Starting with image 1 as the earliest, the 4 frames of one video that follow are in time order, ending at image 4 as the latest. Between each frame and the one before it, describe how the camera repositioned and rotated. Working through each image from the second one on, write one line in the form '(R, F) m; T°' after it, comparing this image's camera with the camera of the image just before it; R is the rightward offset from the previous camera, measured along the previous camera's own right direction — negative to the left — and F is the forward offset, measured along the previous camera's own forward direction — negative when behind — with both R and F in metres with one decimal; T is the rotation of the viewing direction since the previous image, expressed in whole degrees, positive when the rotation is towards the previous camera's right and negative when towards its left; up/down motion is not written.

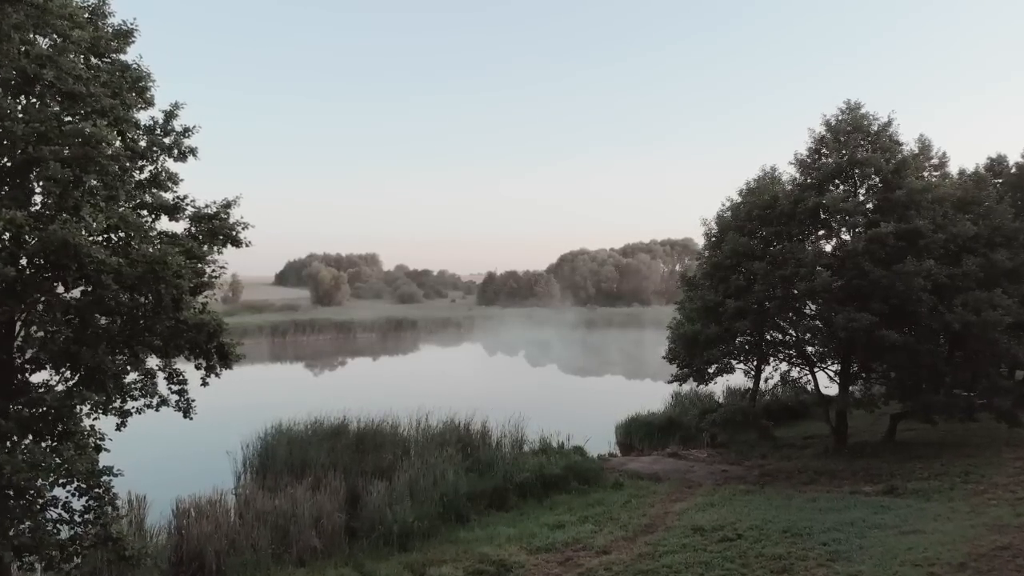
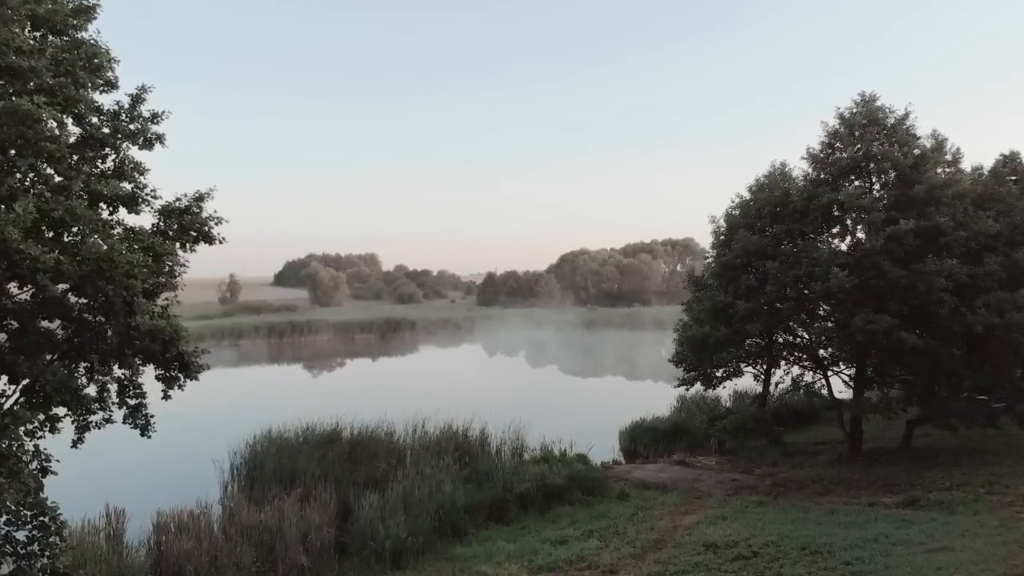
(0.0, +0.5) m; 0°
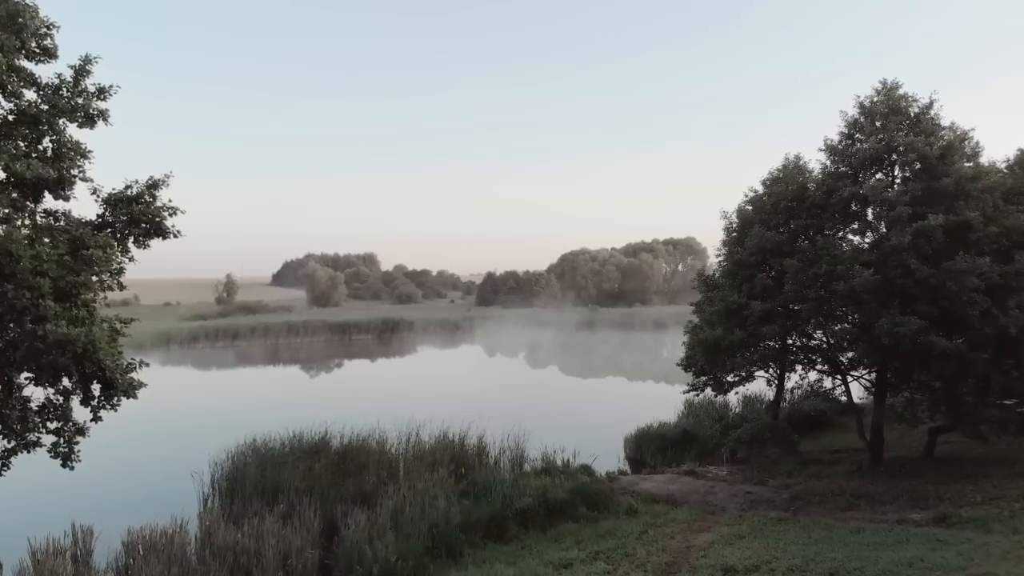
(0.0, +0.7) m; 0°
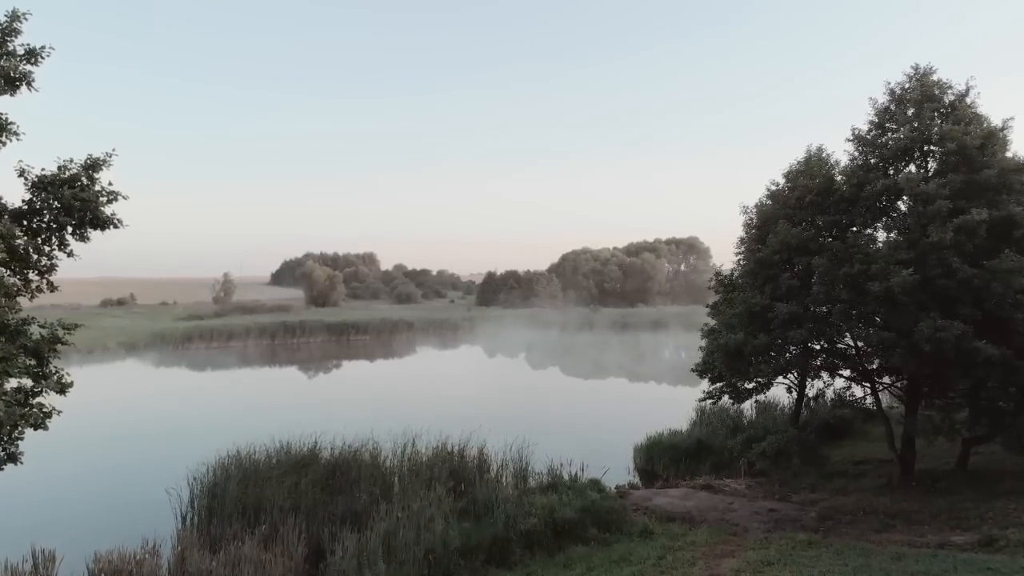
(-0.1, +0.8) m; 0°
